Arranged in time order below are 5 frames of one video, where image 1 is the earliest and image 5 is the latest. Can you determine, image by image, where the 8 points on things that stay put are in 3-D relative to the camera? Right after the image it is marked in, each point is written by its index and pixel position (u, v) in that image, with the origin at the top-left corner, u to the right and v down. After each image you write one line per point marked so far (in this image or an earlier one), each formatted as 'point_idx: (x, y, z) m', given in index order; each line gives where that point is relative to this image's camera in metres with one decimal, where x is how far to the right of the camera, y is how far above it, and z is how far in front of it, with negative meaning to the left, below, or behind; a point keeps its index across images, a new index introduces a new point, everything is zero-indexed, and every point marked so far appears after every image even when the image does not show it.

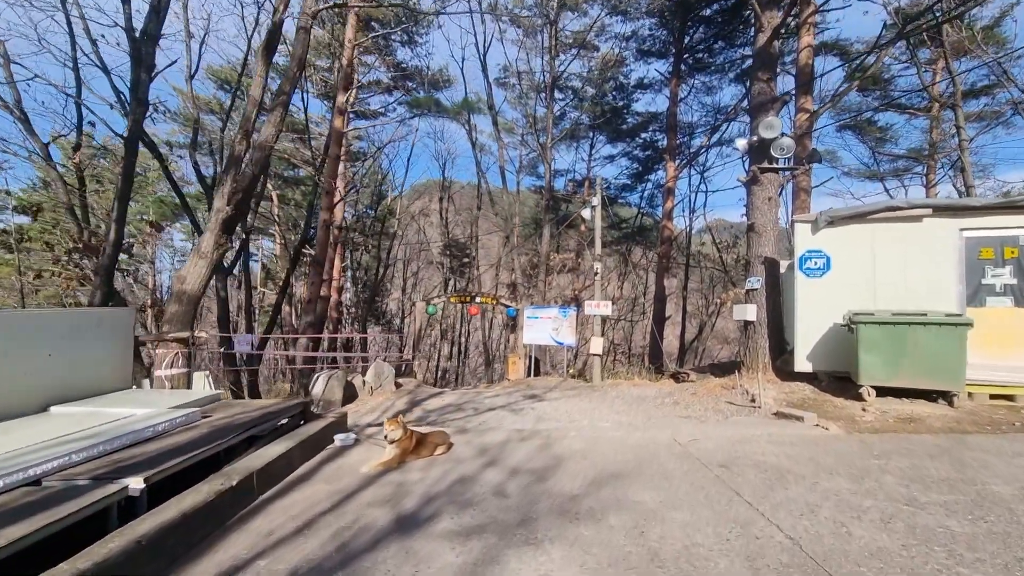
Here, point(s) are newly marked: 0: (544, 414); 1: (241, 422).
0: (+0.6, -2.3, +9.0) m
1: (-2.6, -1.3, +4.8) m
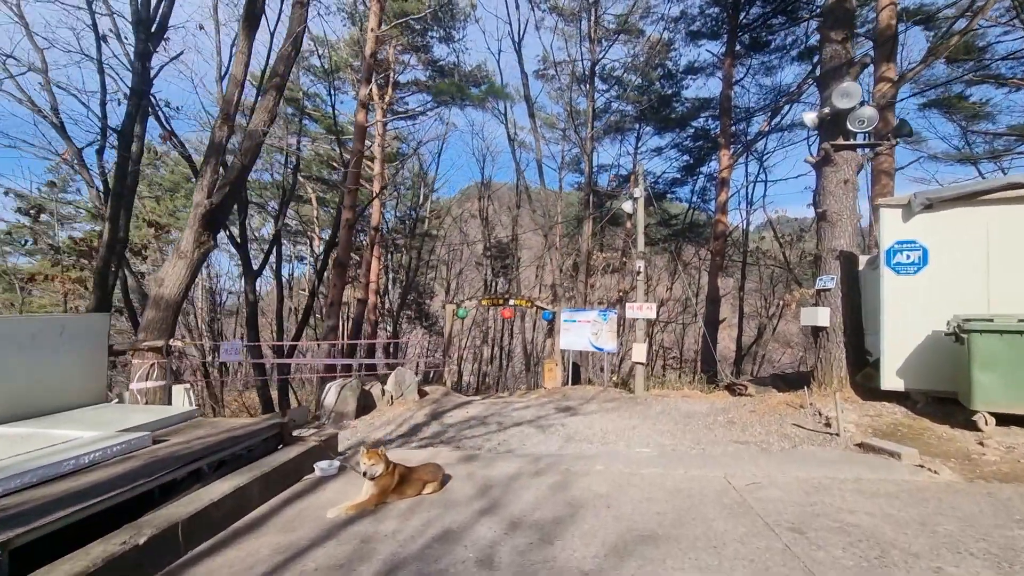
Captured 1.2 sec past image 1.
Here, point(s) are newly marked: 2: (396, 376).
0: (+1.0, -2.3, +7.9) m
1: (-2.6, -1.3, +4.0) m
2: (-2.4, -1.8, +10.1) m
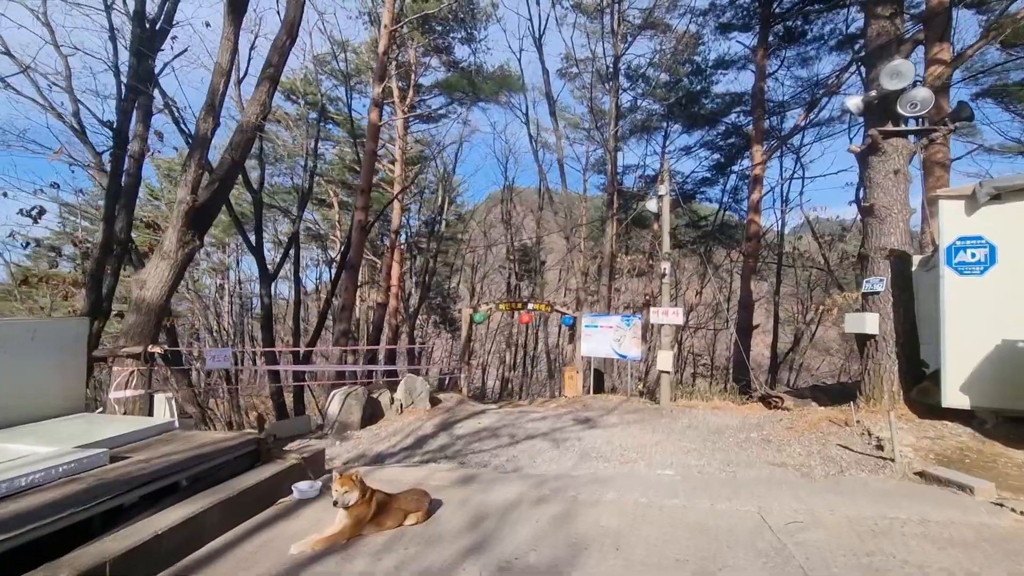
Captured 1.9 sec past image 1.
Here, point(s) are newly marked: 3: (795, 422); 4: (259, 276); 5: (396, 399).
0: (+1.2, -2.4, +7.3) m
1: (-2.7, -1.3, +3.6) m
2: (-2.1, -1.9, +9.7) m
3: (+4.4, -2.1, +7.7) m
4: (-6.8, +0.3, +13.2) m
5: (-2.3, -2.2, +9.6) m
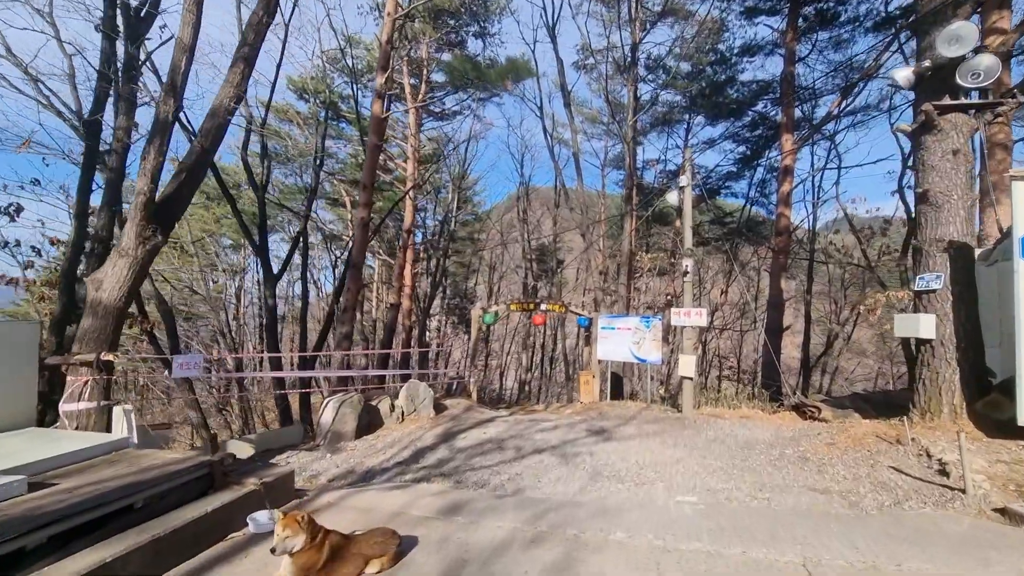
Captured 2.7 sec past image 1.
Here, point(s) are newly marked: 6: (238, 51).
0: (+1.2, -2.3, +6.6) m
1: (-2.8, -1.3, +3.1) m
2: (-1.9, -1.9, +9.1) m
3: (+4.5, -2.1, +6.9) m
4: (-6.5, +0.3, +12.8) m
5: (-2.1, -2.2, +9.0) m
6: (-3.1, +2.7, +5.6) m
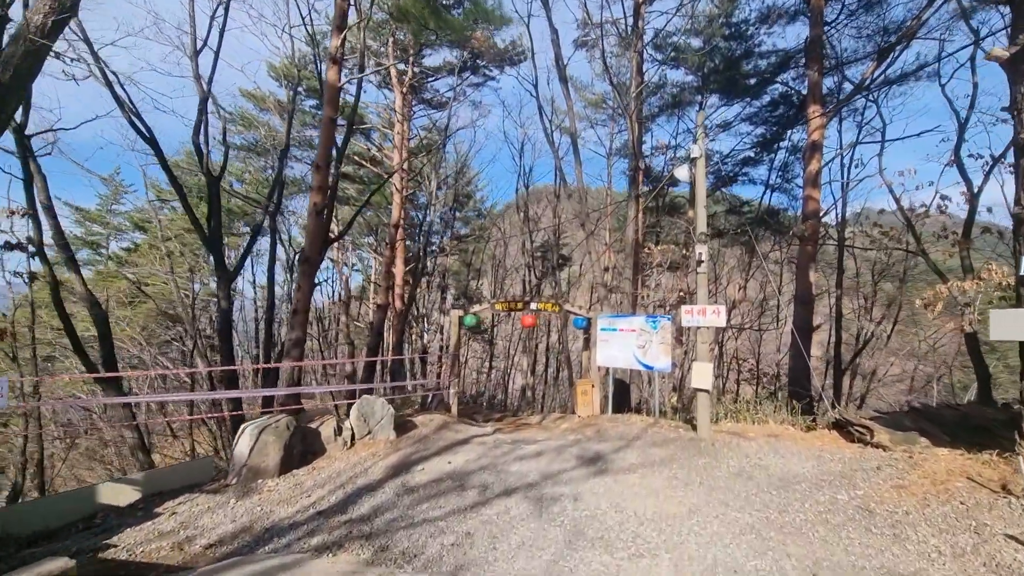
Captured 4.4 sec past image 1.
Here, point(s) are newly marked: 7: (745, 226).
0: (+0.8, -2.3, +4.9) m
1: (-3.3, -1.3, +1.5) m
2: (-2.3, -1.8, +7.5) m
3: (+4.1, -1.9, +5.1) m
4: (-6.8, +0.3, +11.3) m
5: (-2.5, -2.1, +7.4) m
6: (-3.6, +2.7, +4.0) m
7: (+8.9, +2.4, +18.8) m
